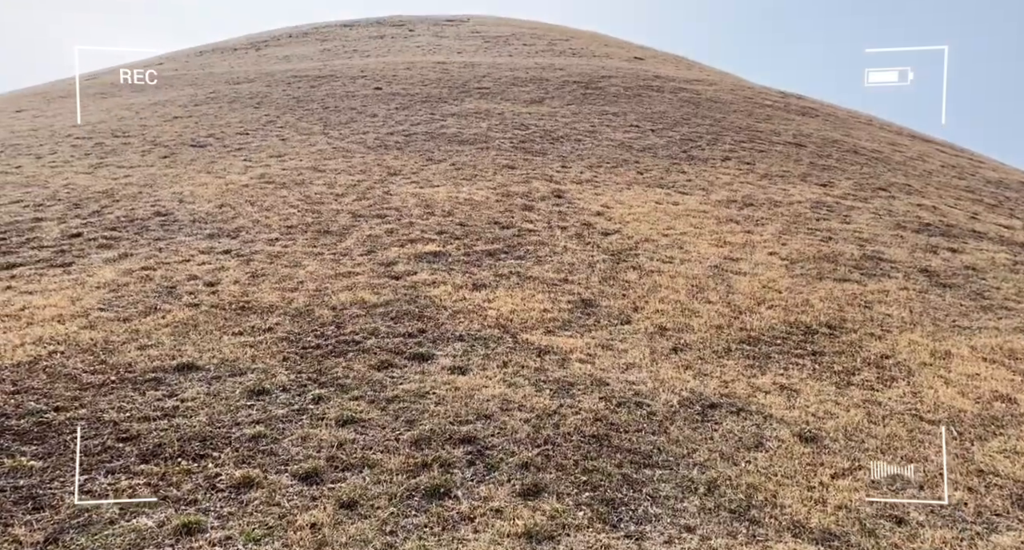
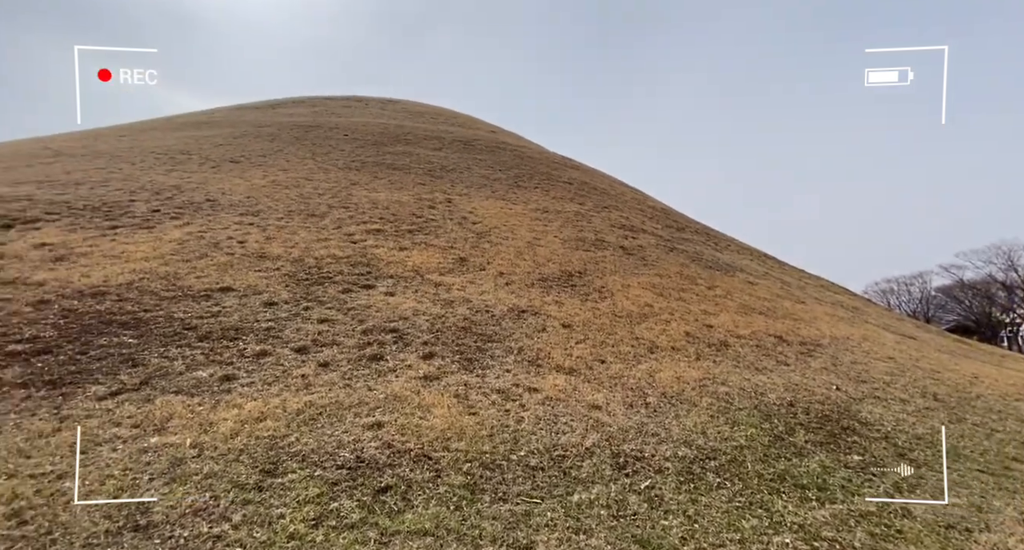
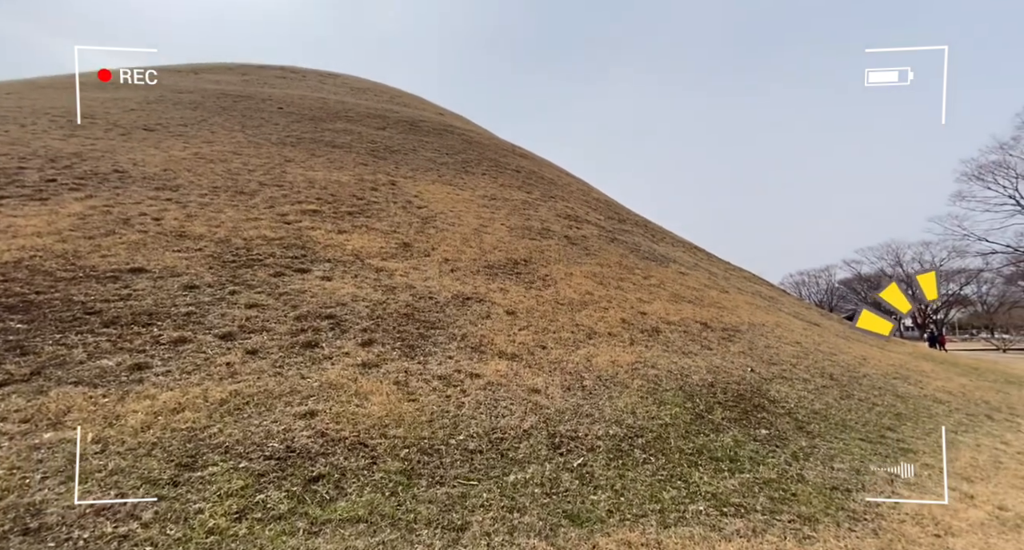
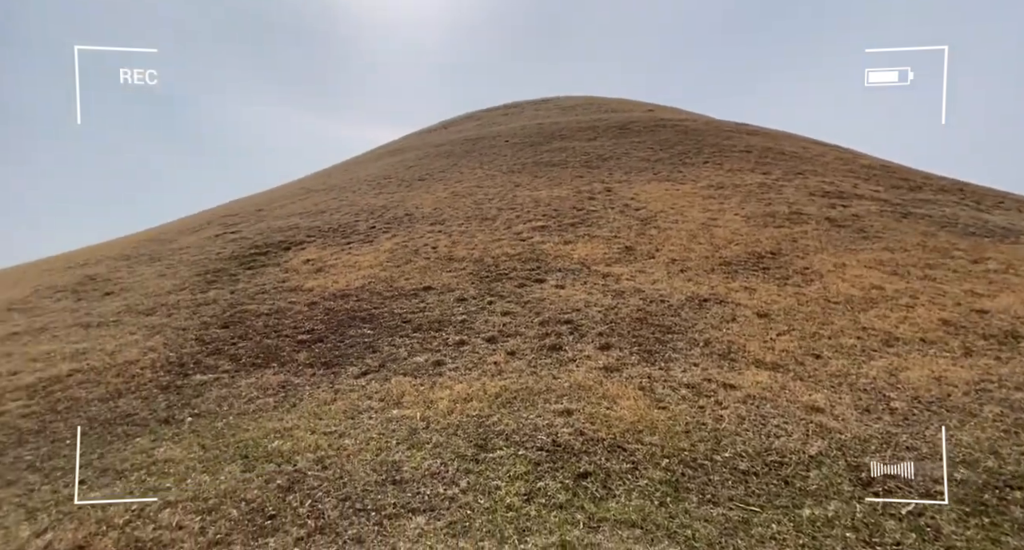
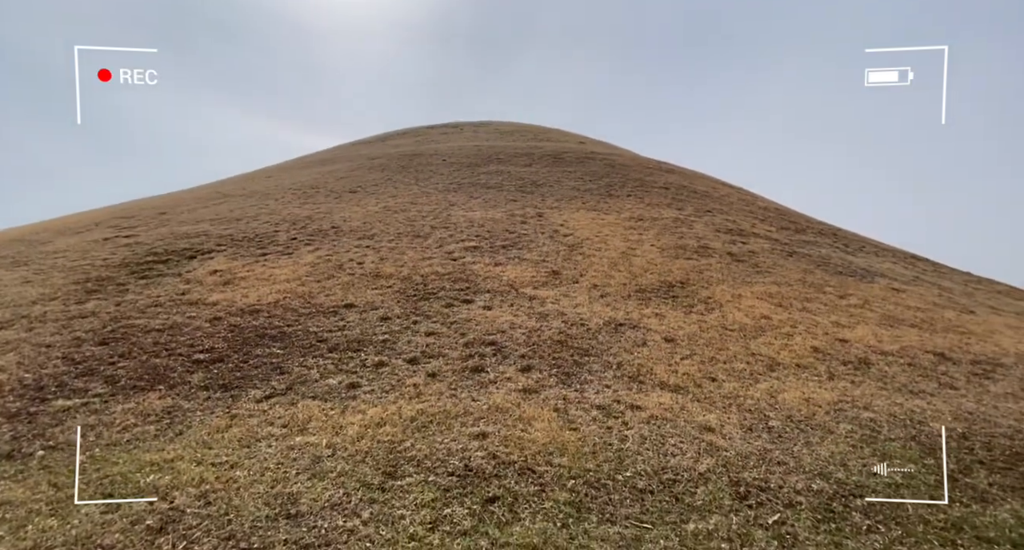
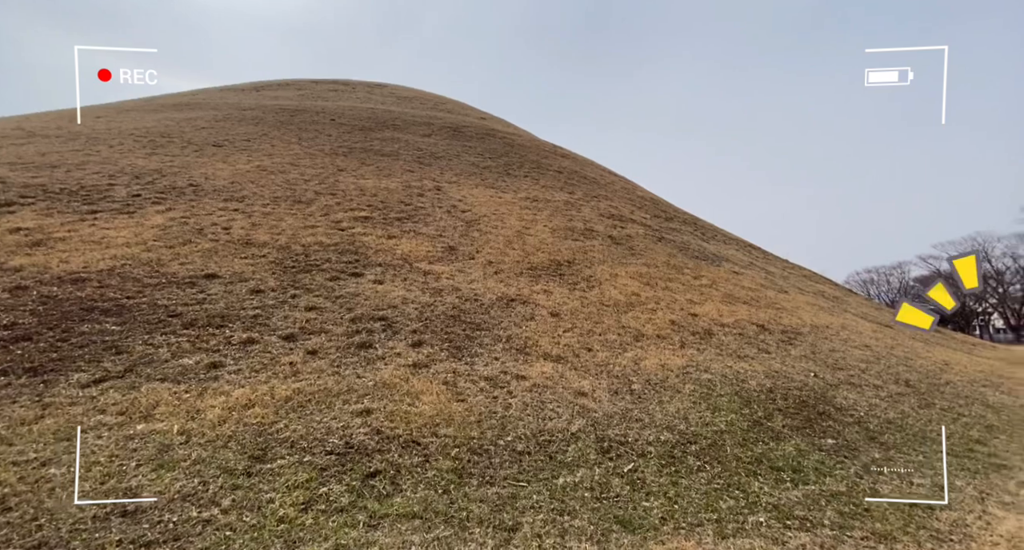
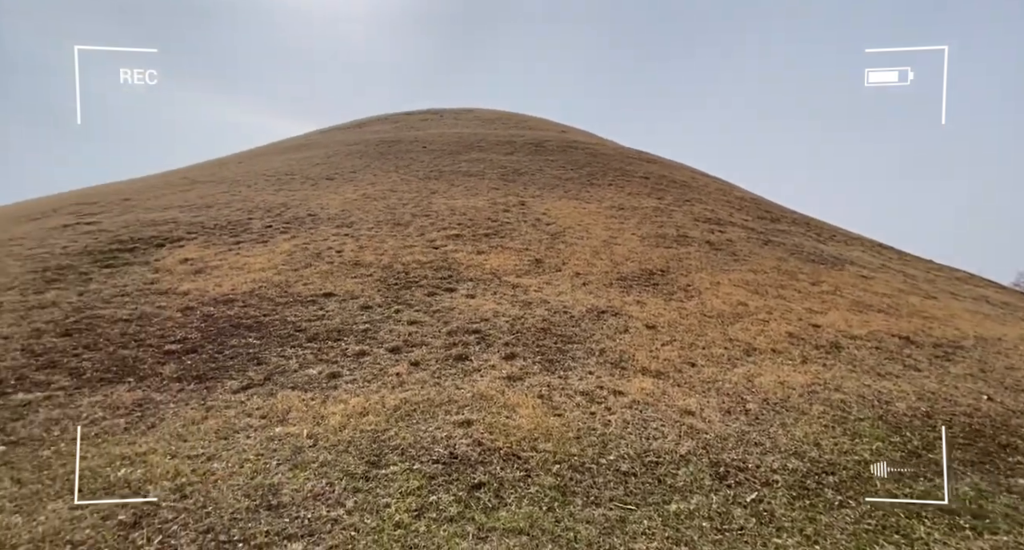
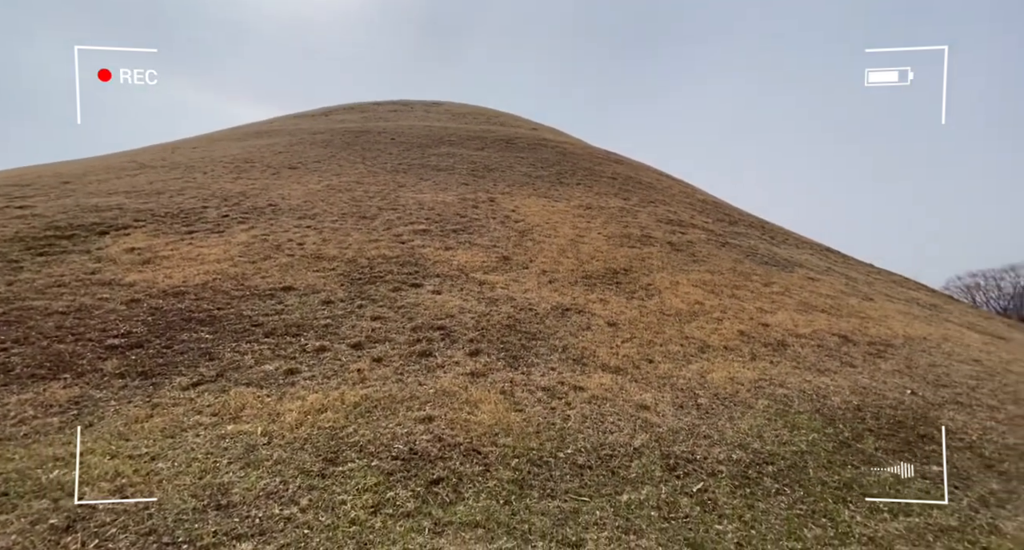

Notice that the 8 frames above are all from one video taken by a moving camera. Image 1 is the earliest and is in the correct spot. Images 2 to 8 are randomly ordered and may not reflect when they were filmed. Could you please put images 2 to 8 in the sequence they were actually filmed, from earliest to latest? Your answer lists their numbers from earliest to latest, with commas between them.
5, 8, 6, 3, 2, 7, 4
